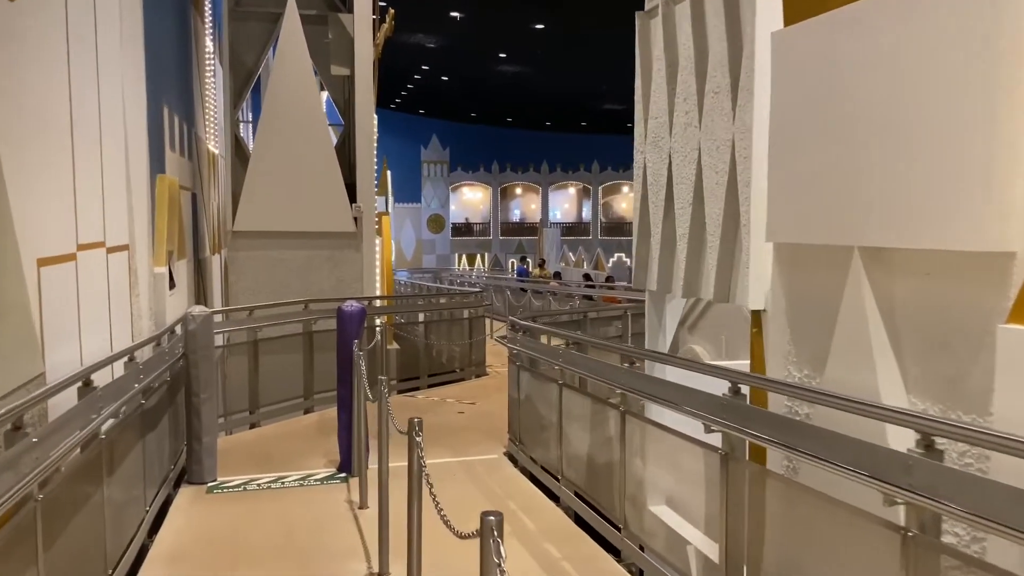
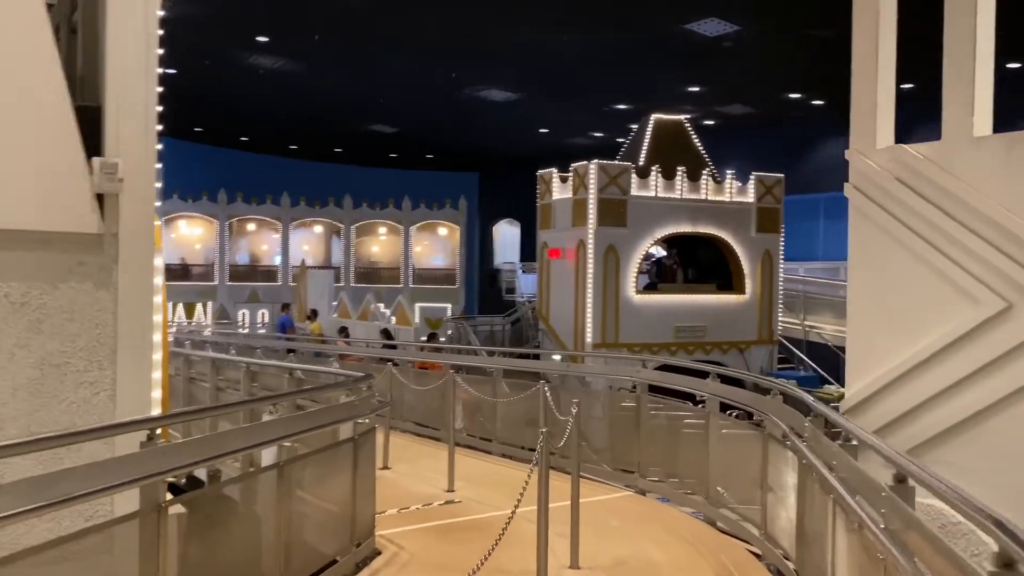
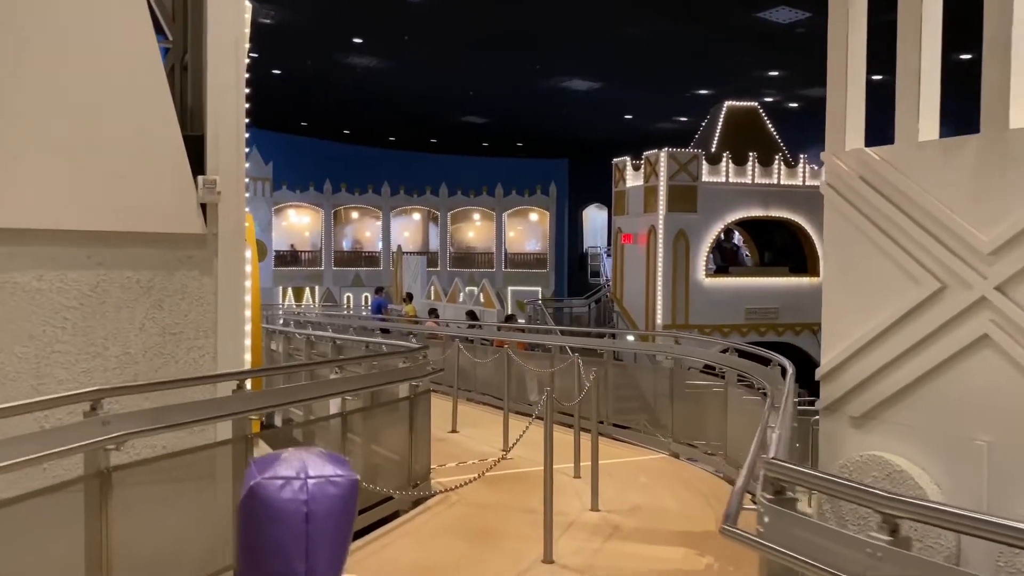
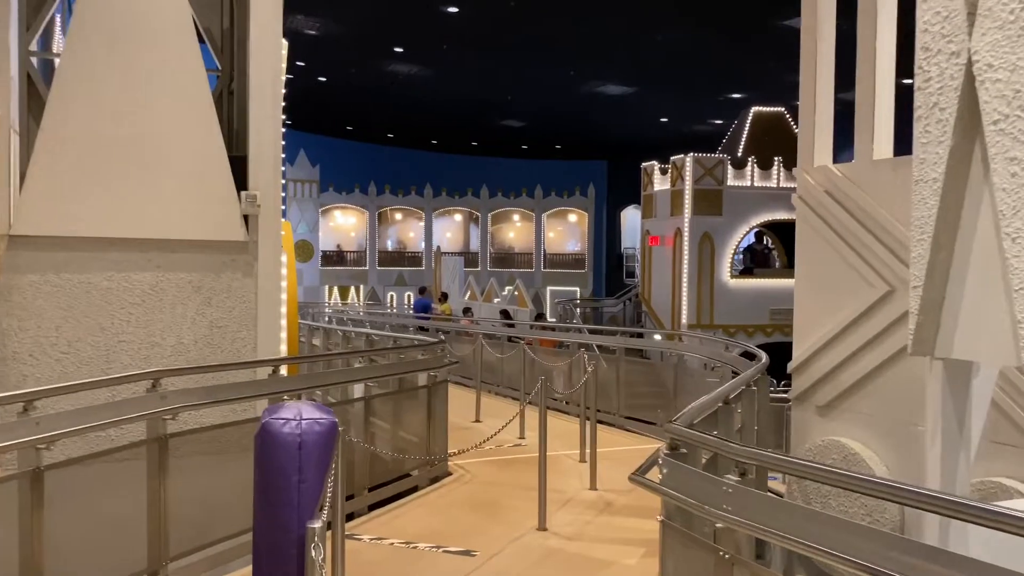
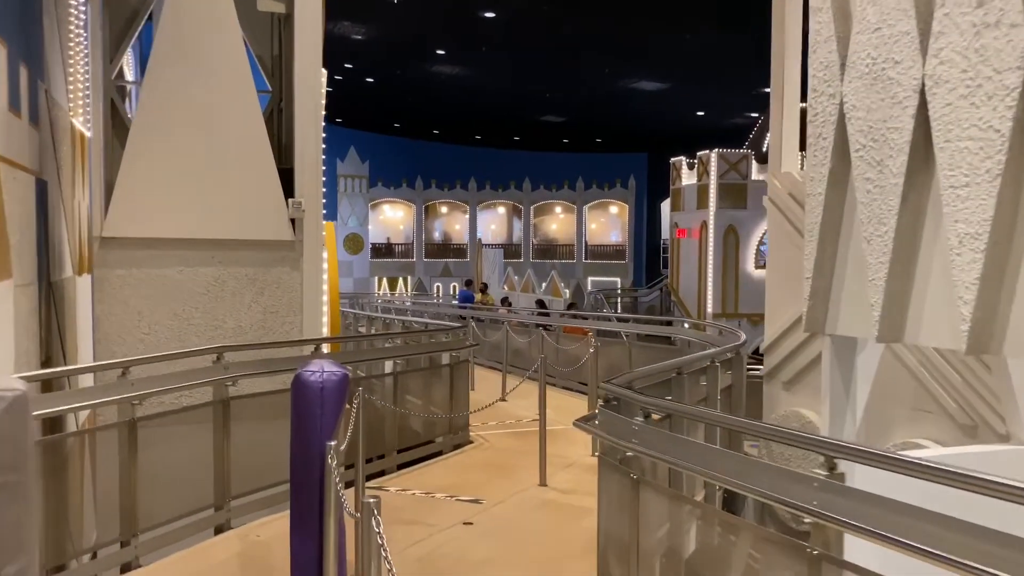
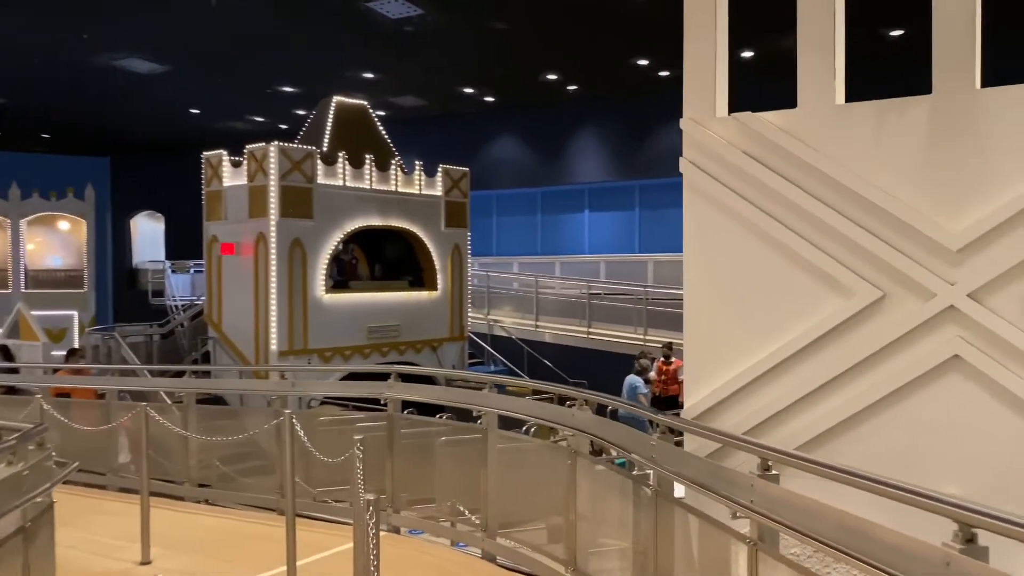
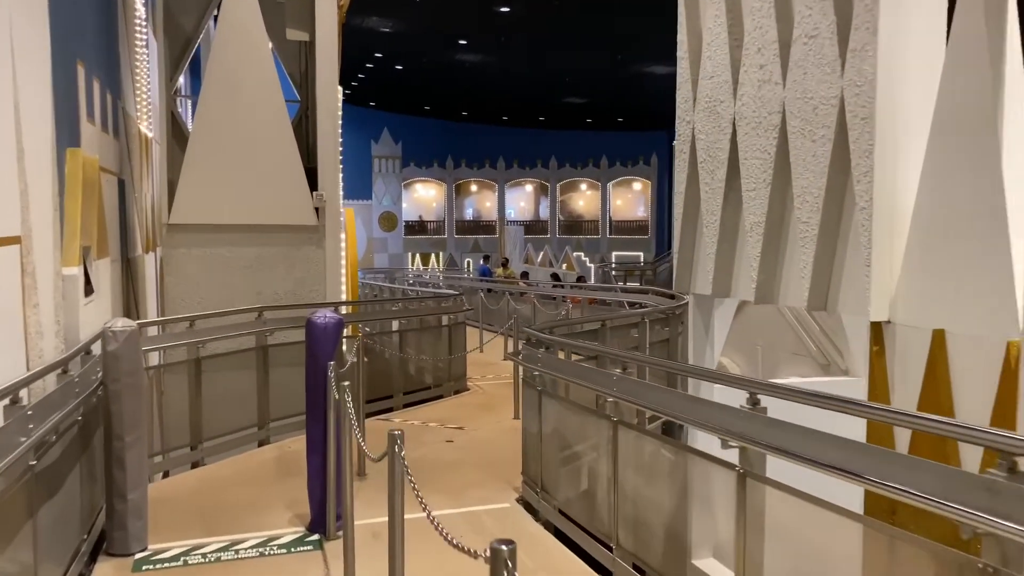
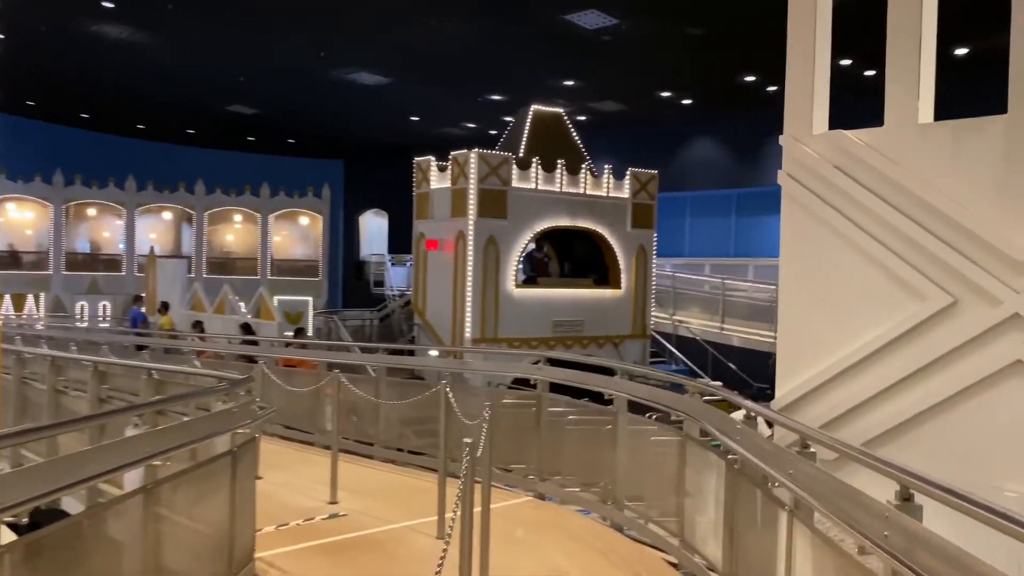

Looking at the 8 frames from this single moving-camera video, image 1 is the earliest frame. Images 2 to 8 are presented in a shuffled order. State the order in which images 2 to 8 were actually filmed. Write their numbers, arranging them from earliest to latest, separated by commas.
7, 5, 4, 3, 2, 8, 6
